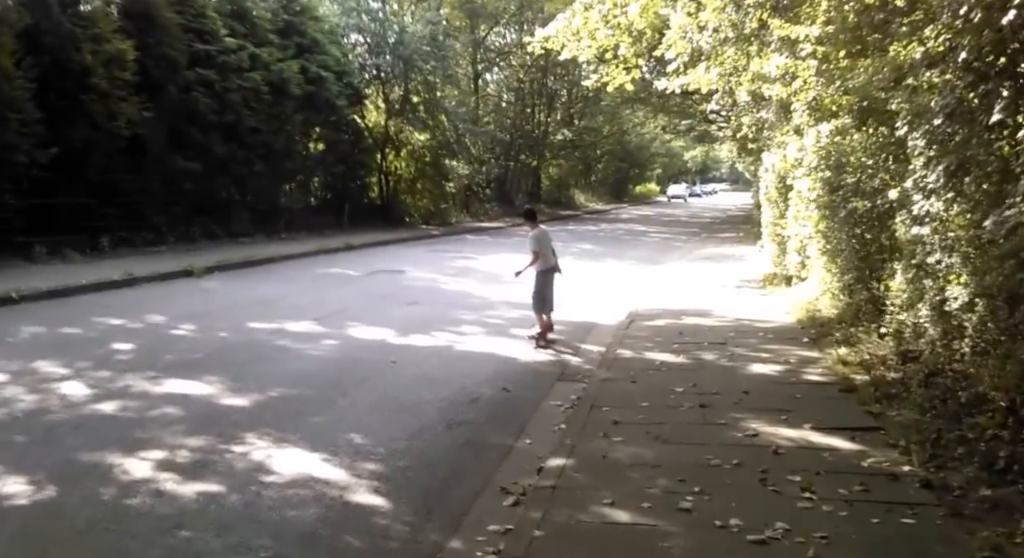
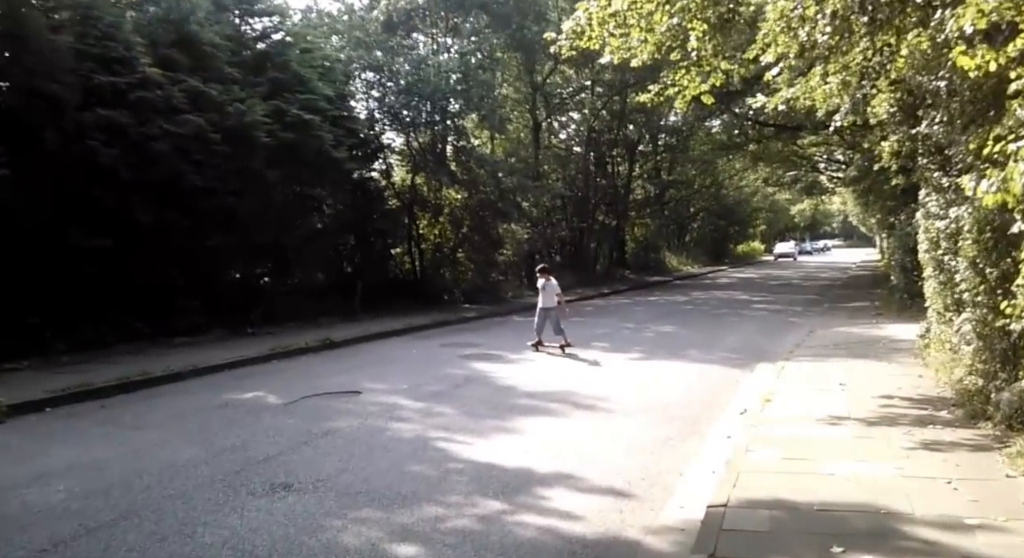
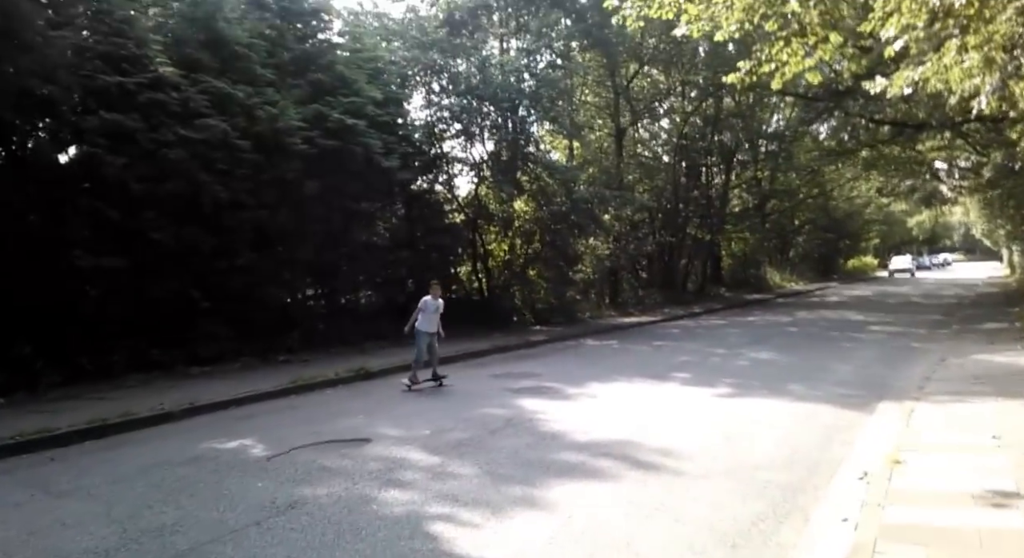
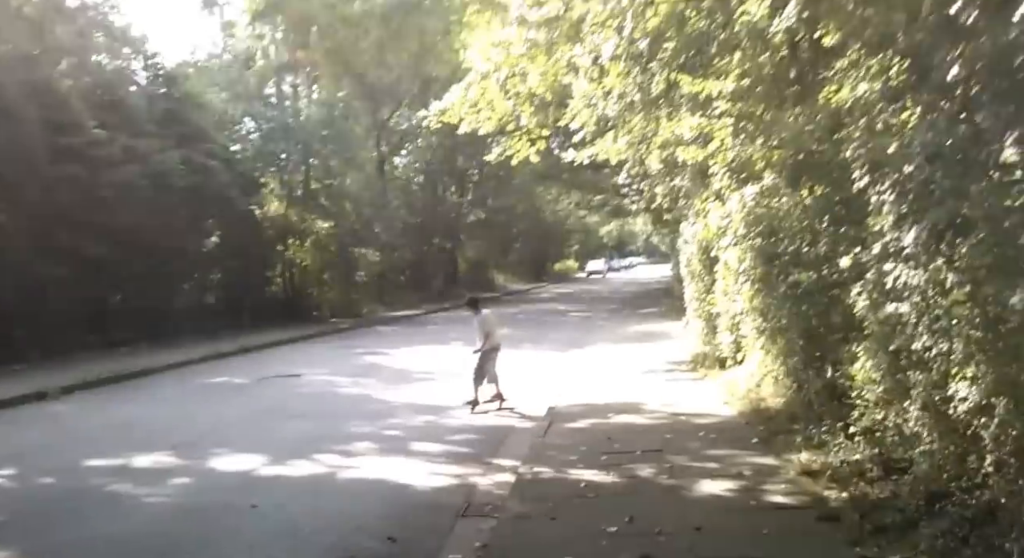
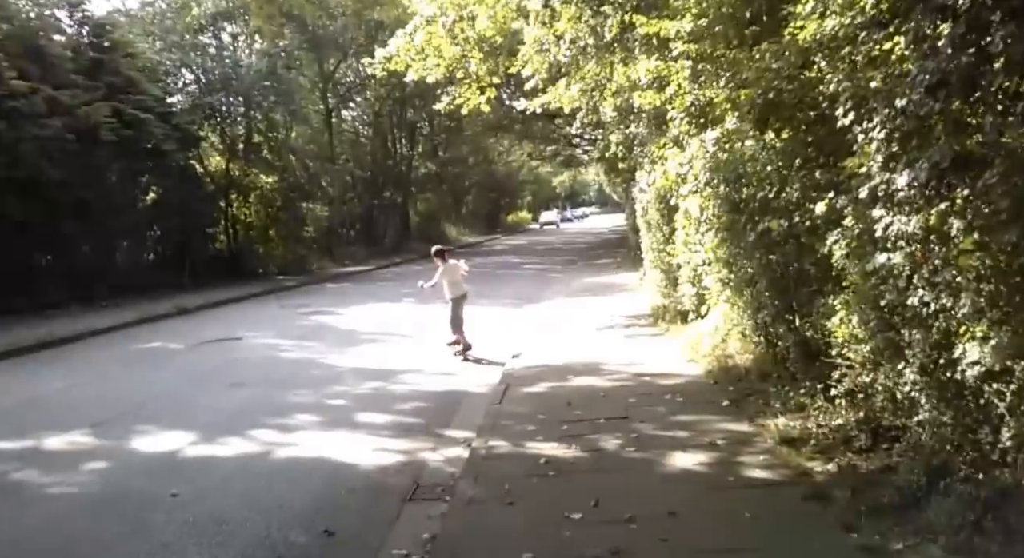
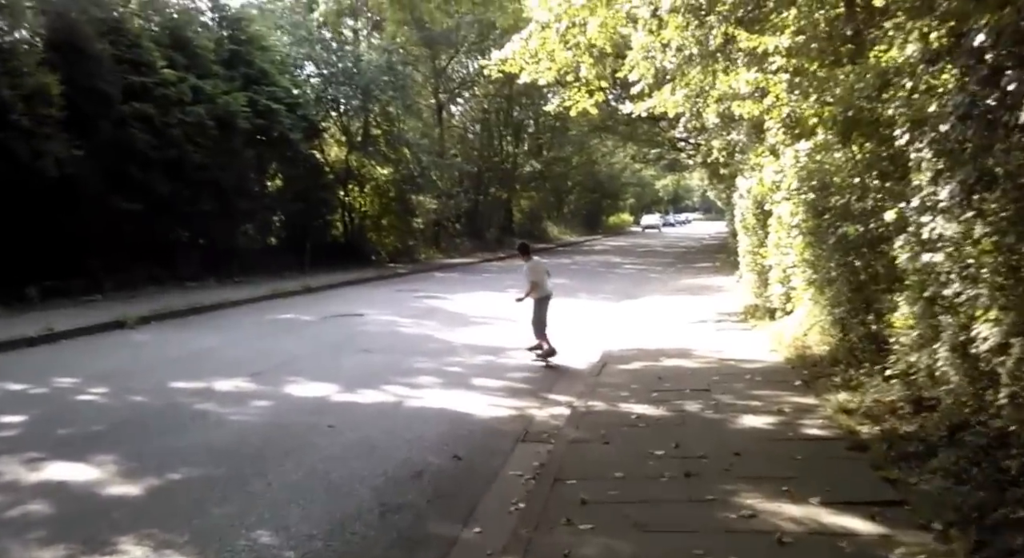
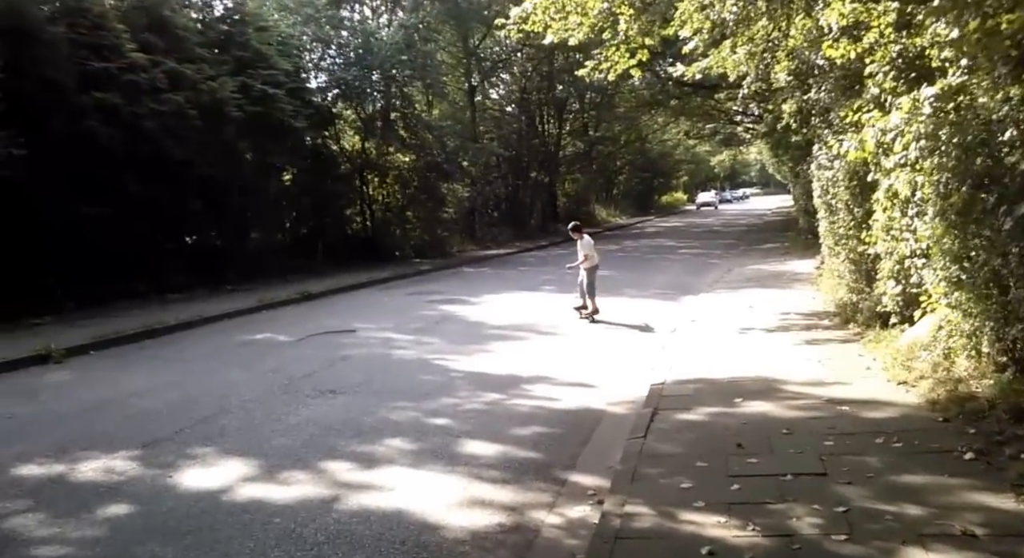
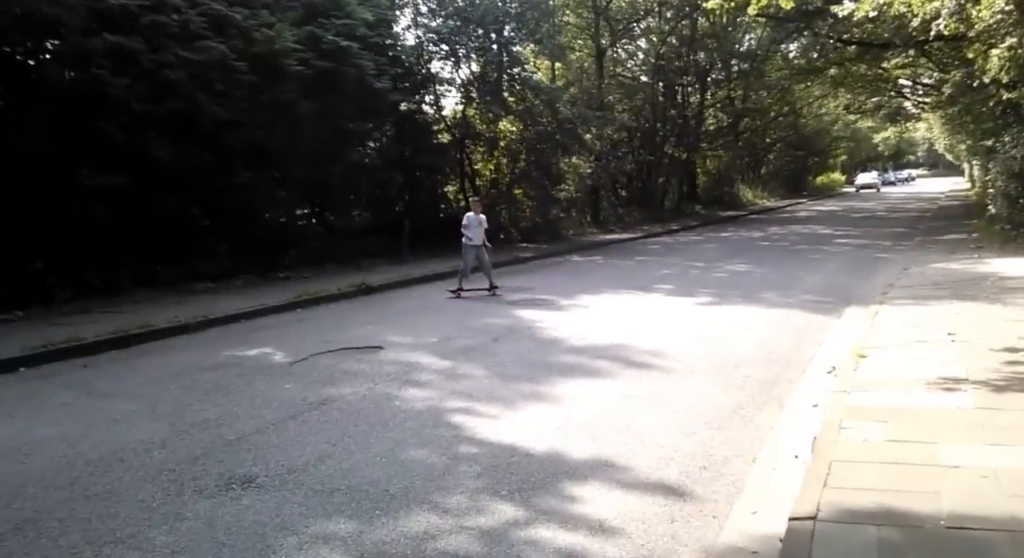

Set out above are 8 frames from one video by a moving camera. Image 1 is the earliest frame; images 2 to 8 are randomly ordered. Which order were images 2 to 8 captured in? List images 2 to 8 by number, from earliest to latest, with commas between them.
6, 4, 5, 7, 2, 8, 3
